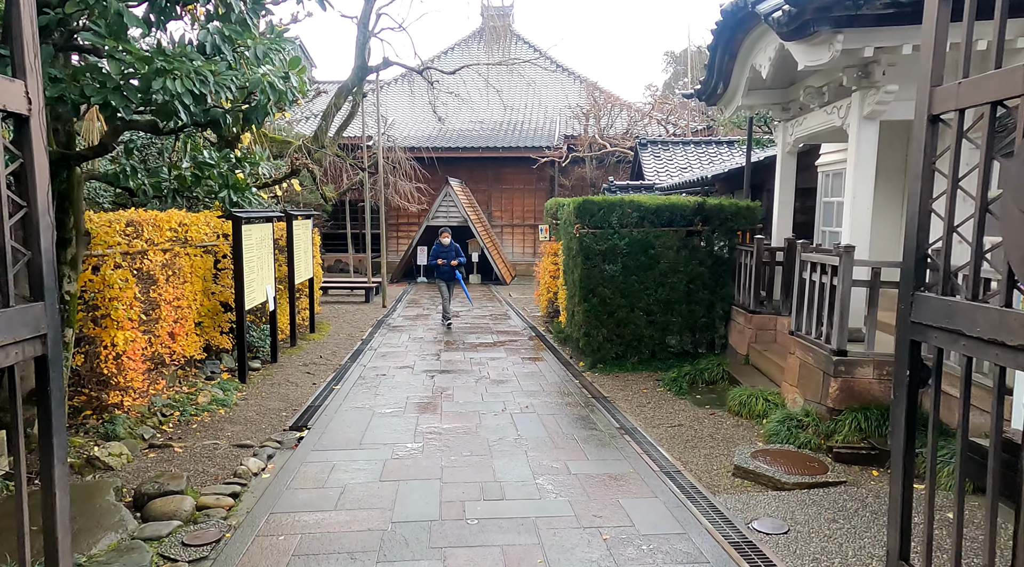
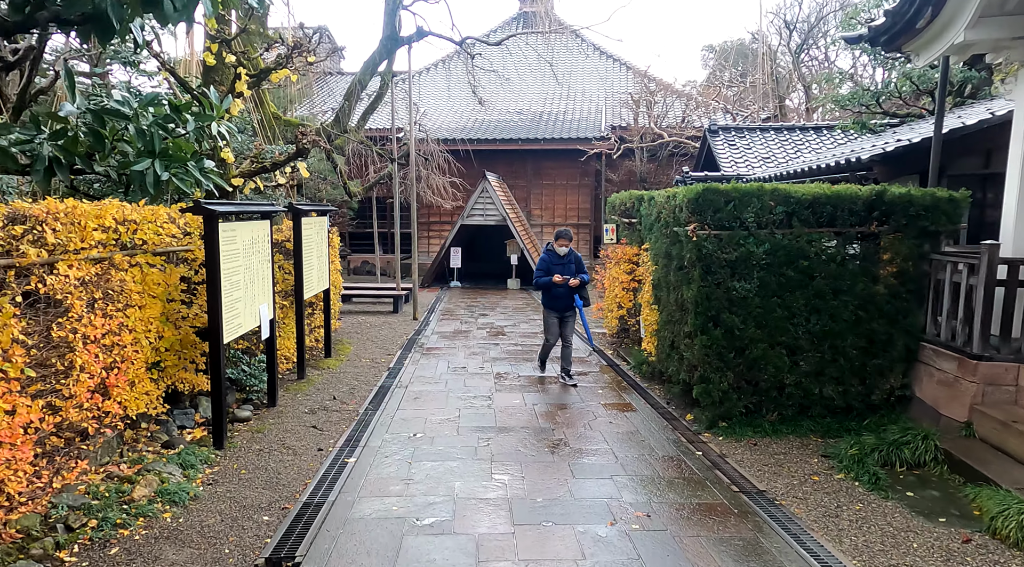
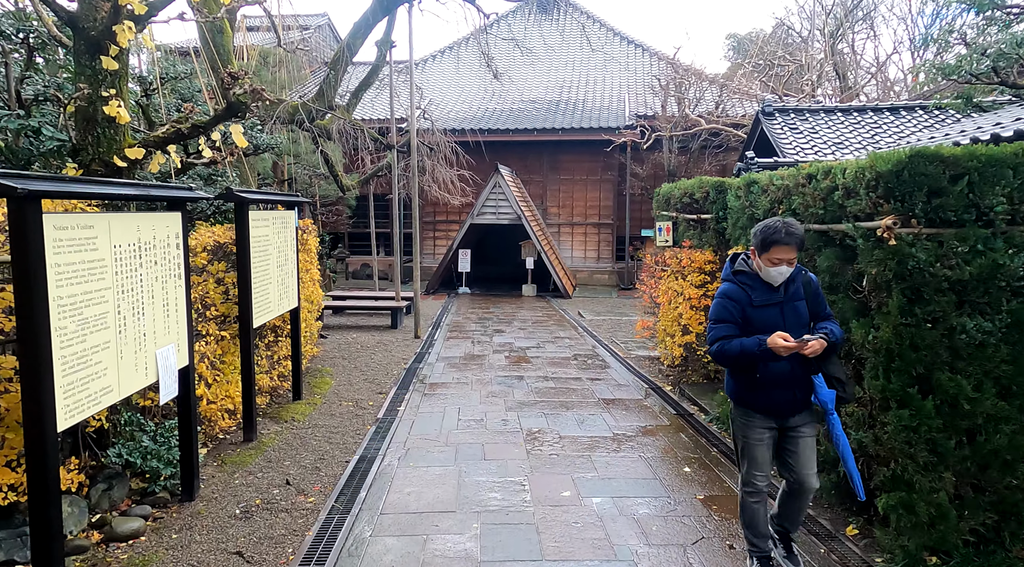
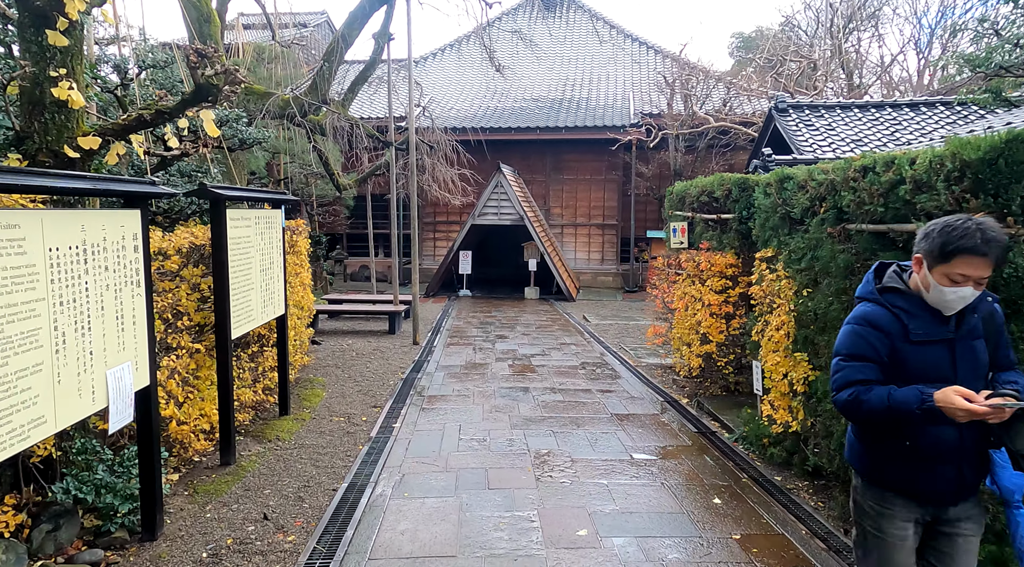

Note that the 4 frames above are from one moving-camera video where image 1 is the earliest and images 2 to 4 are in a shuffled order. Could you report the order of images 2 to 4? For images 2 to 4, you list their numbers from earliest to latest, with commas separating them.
2, 3, 4
